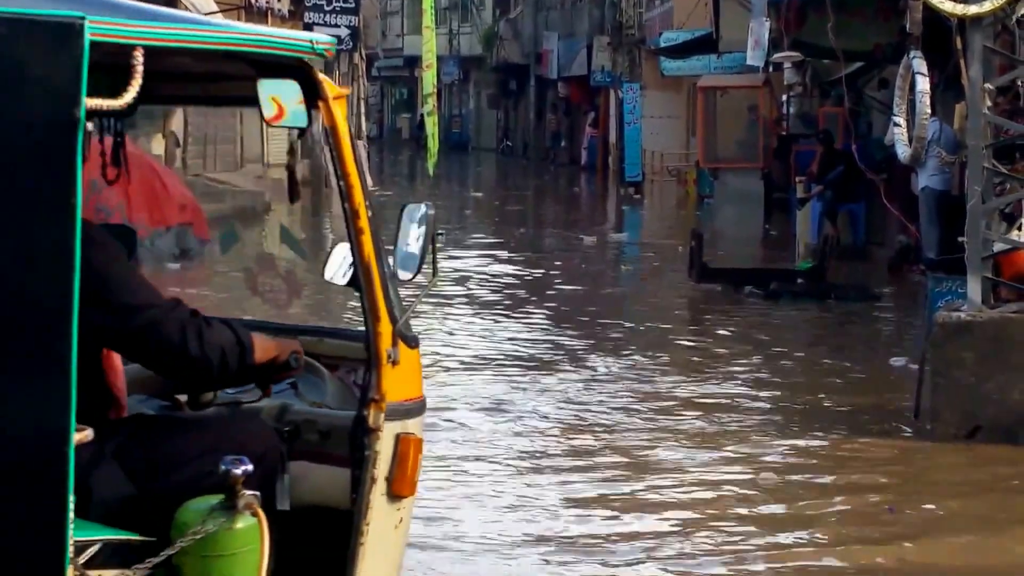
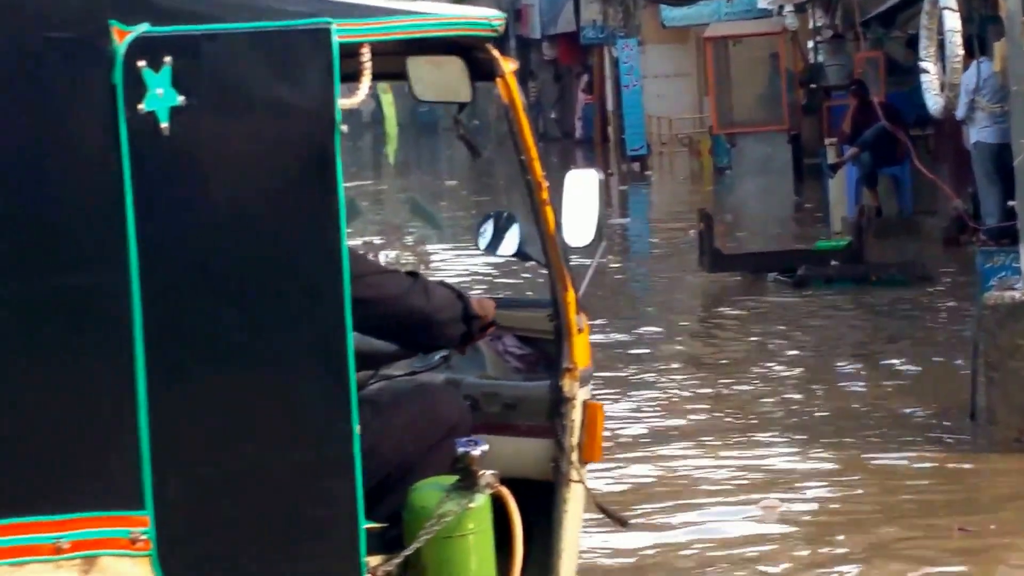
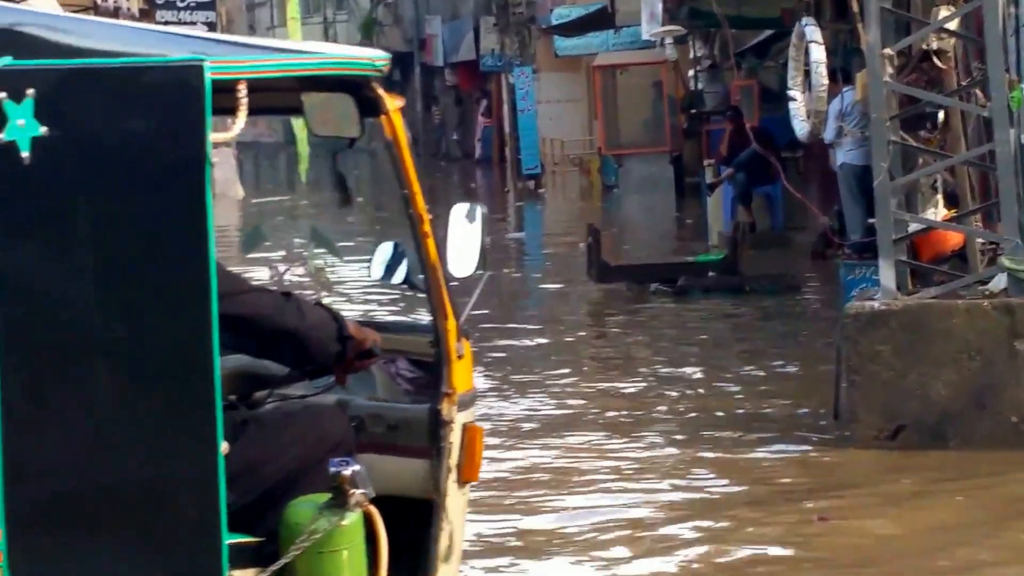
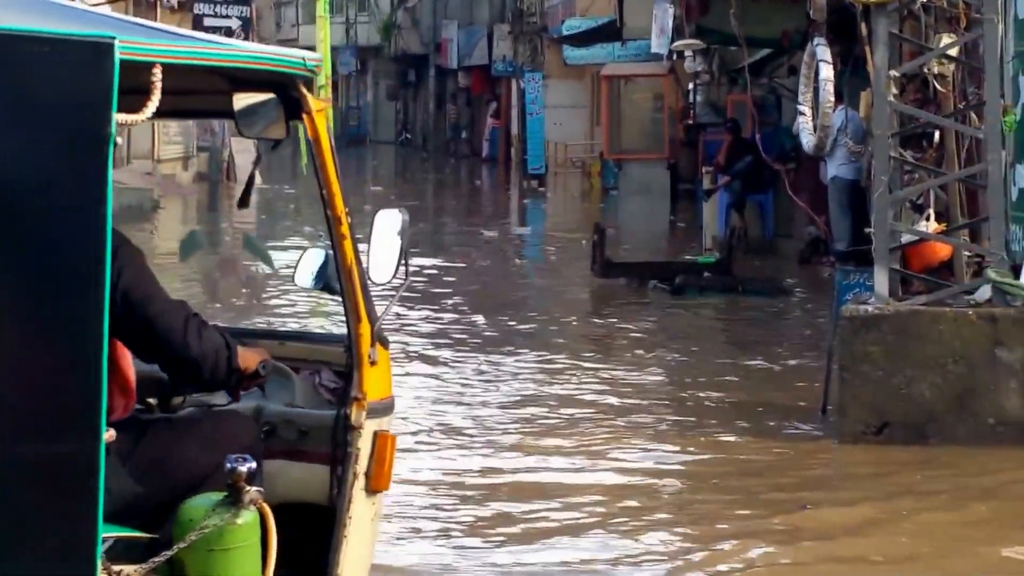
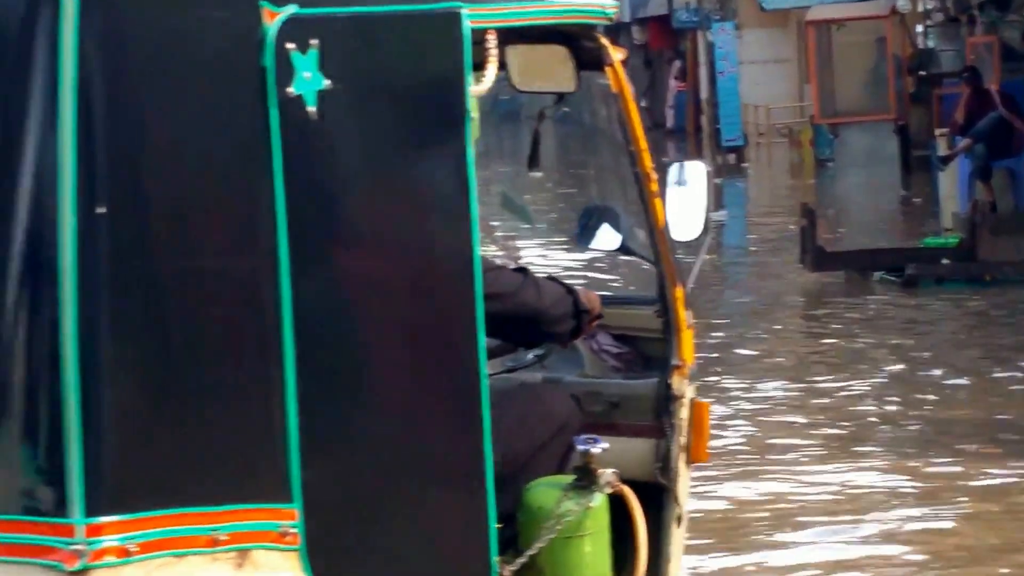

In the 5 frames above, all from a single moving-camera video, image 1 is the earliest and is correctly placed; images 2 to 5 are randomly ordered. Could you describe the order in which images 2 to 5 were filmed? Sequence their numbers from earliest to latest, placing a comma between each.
4, 3, 2, 5
